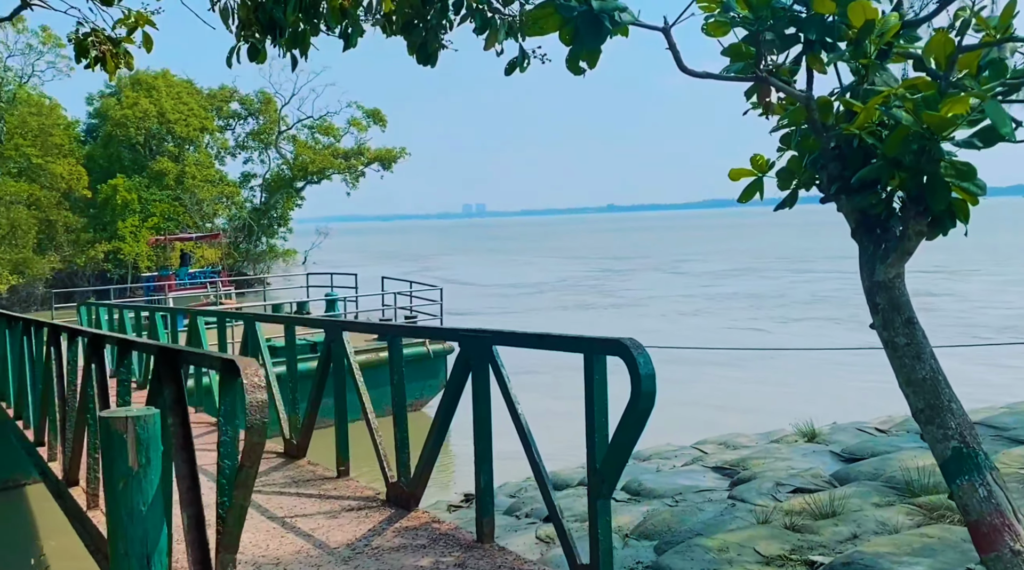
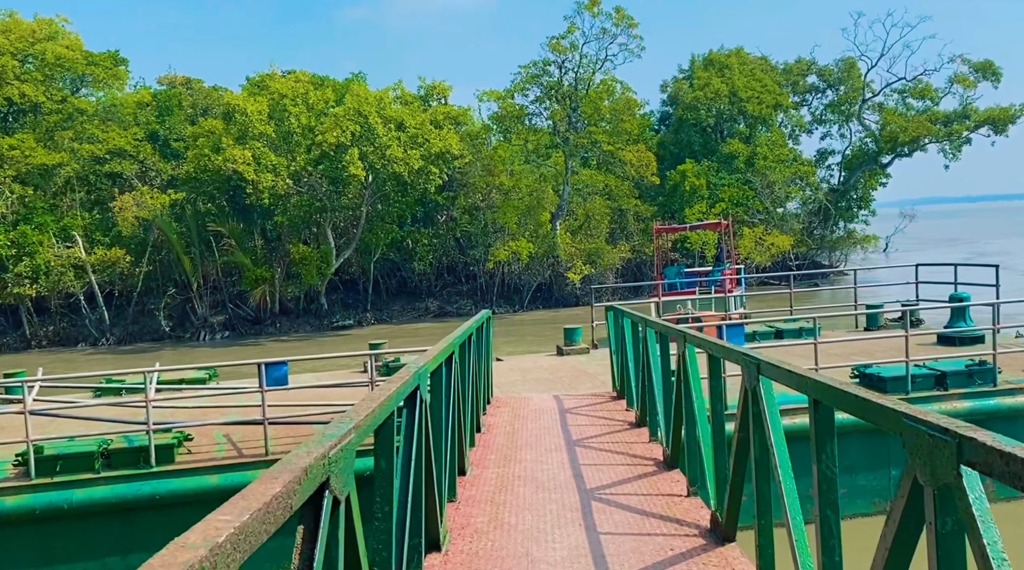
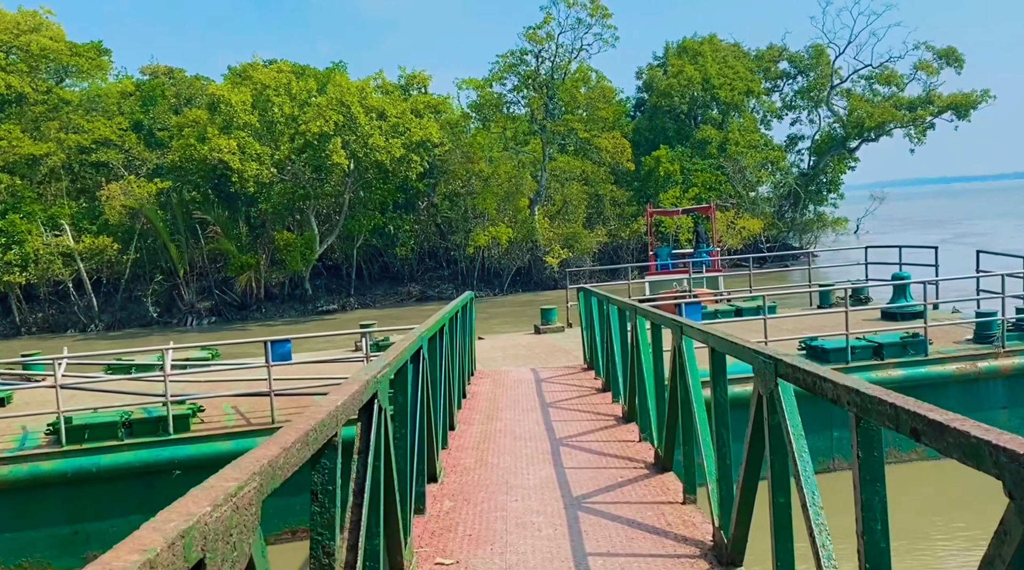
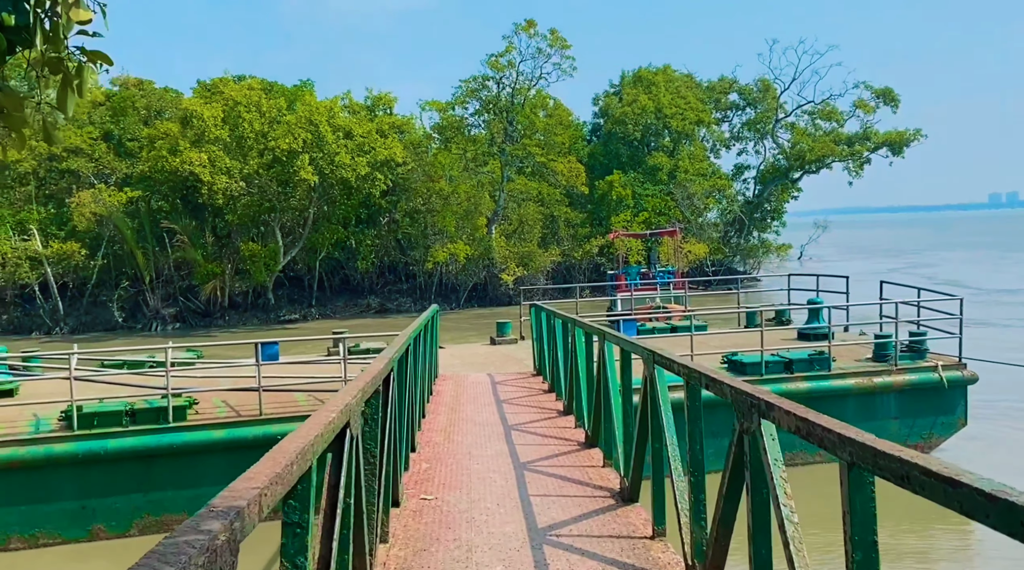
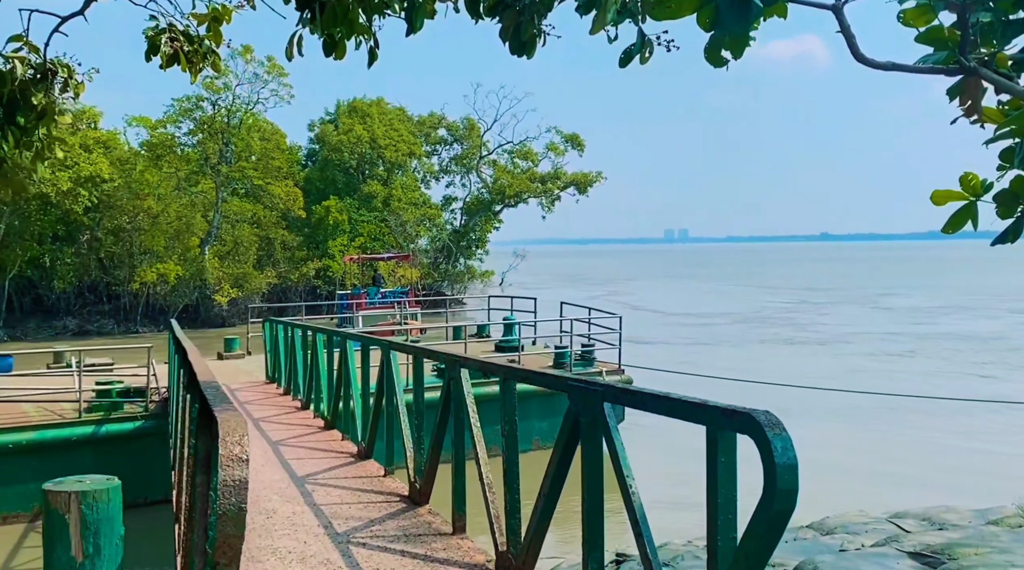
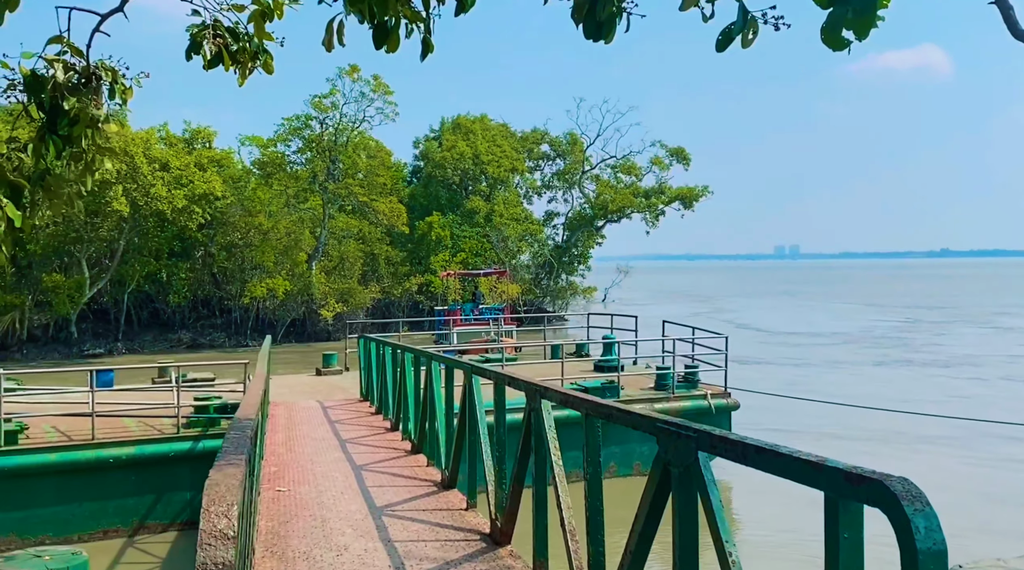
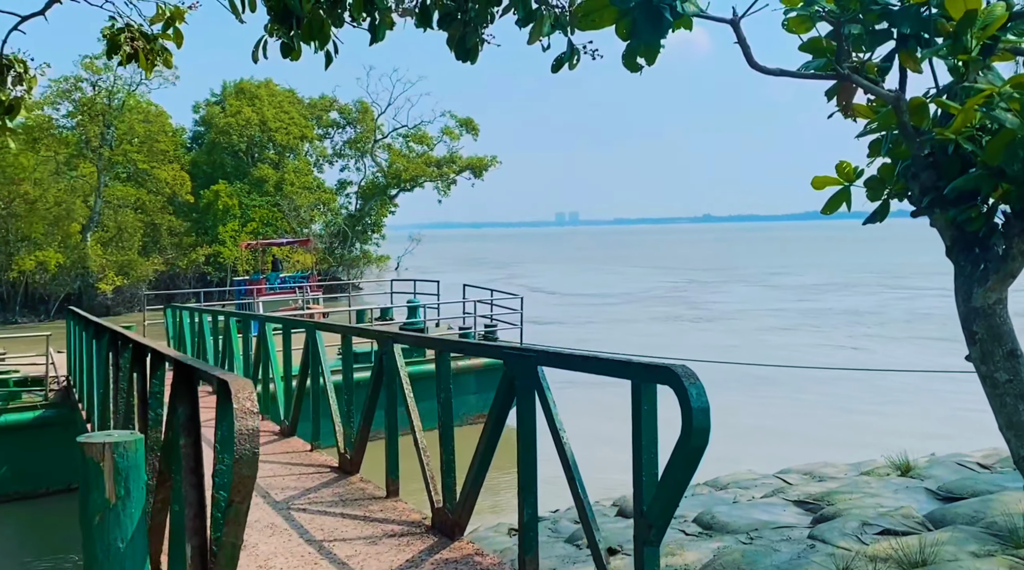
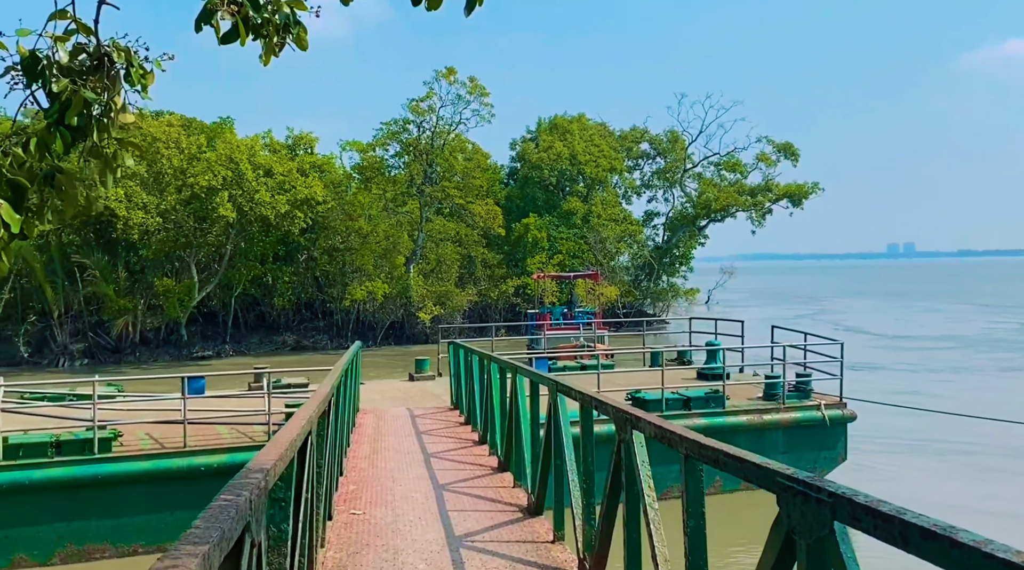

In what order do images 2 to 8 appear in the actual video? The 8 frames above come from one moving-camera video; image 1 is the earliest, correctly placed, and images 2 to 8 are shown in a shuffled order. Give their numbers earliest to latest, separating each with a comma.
7, 5, 6, 8, 4, 3, 2
